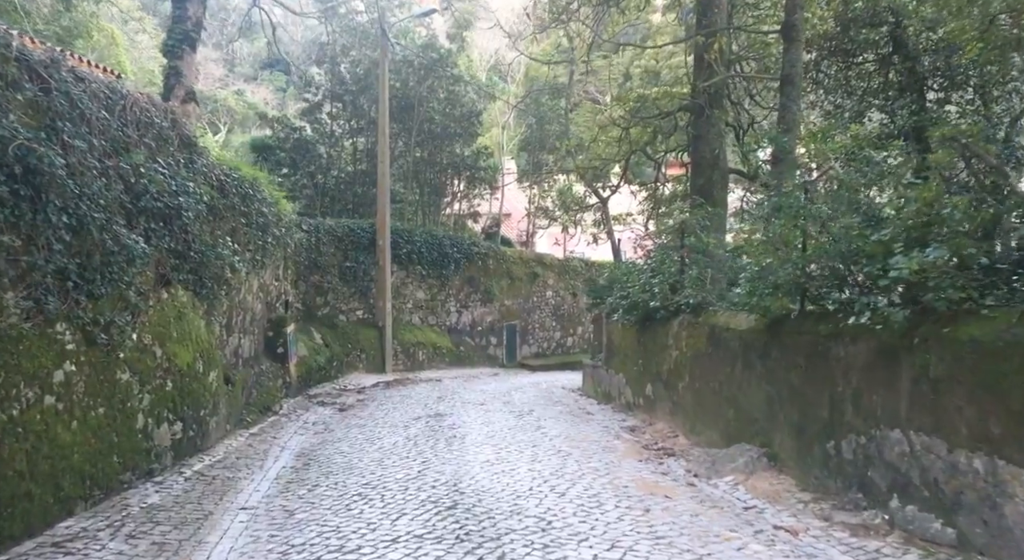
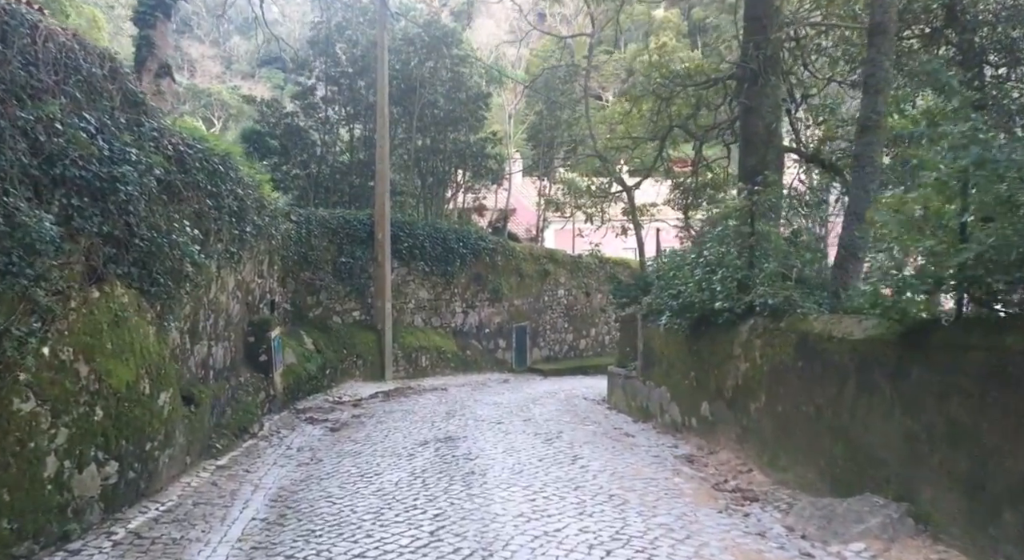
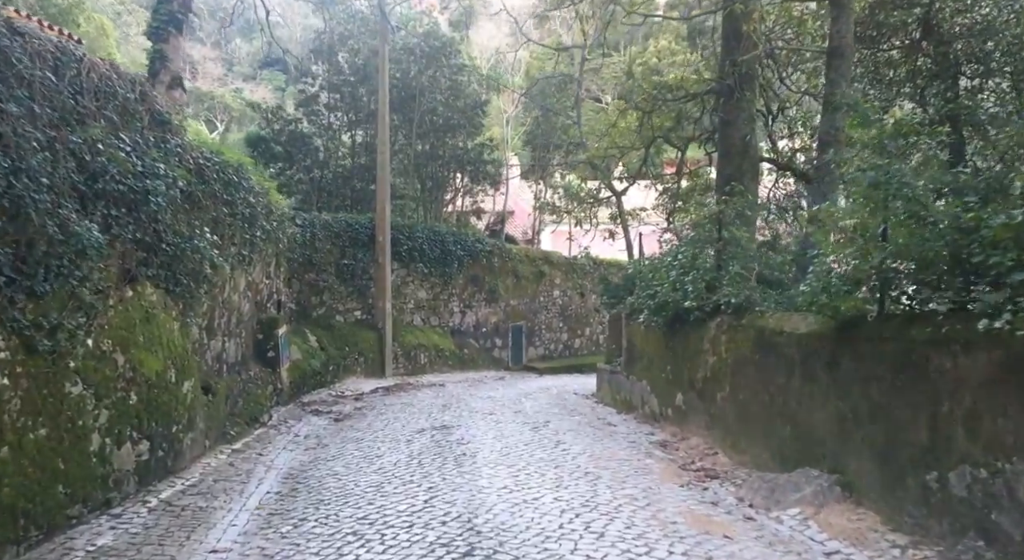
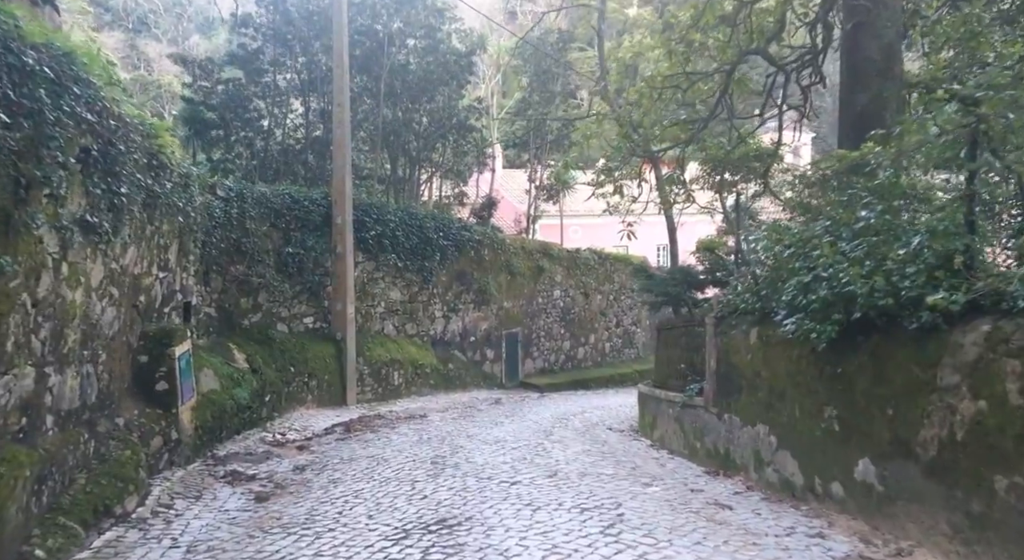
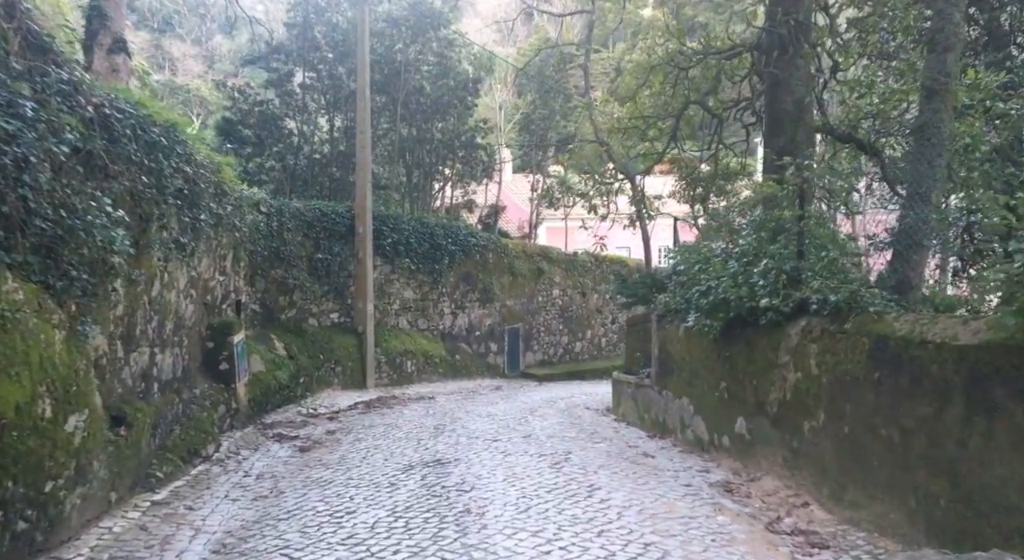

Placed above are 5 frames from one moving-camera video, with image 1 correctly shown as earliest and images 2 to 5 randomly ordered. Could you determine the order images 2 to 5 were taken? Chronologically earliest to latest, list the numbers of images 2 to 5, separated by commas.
3, 2, 5, 4
